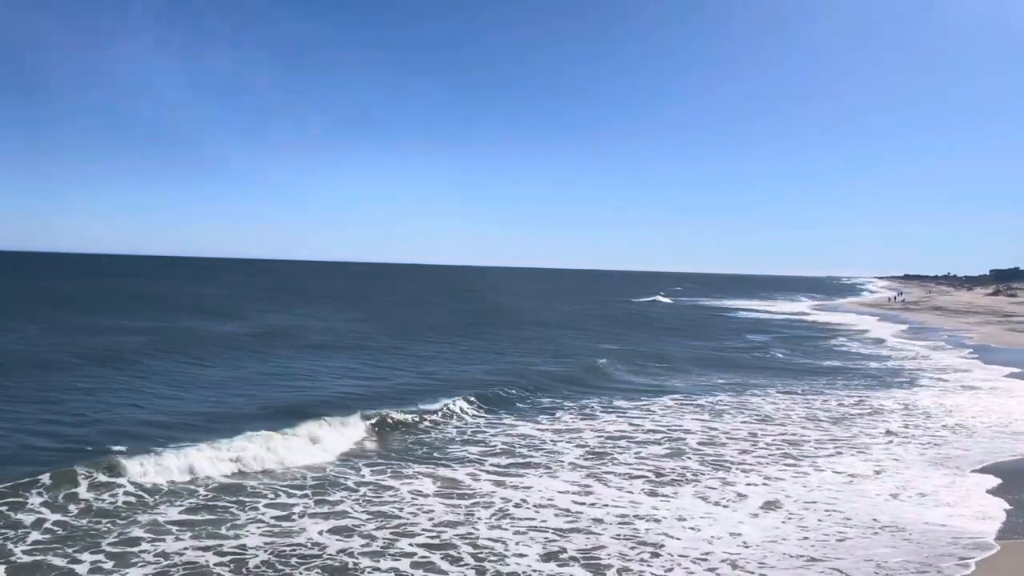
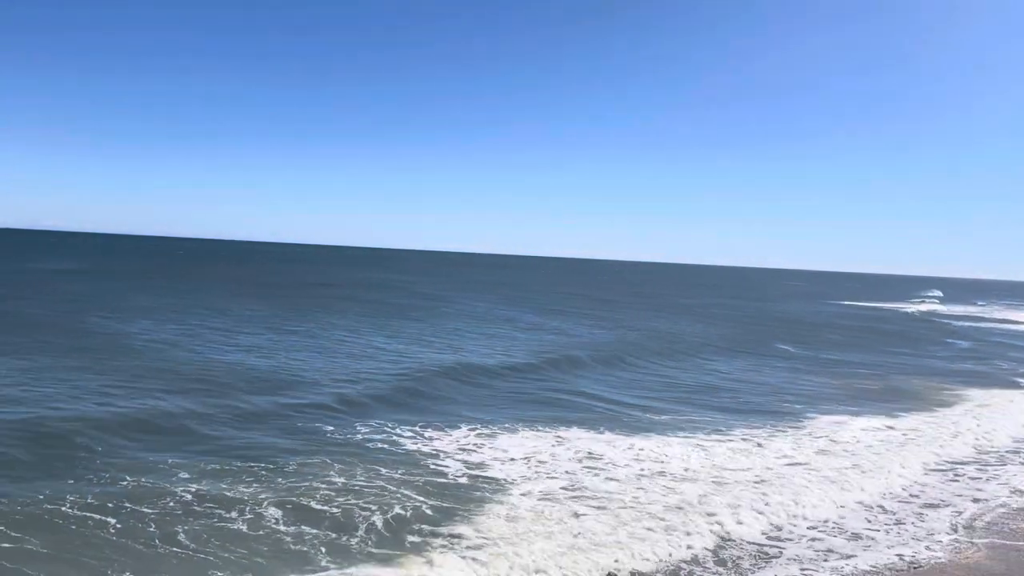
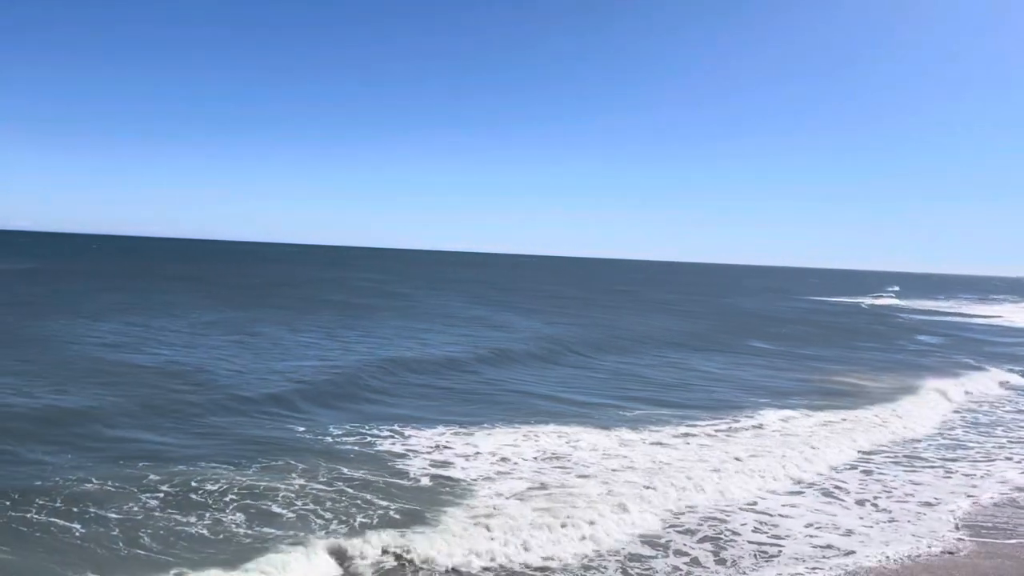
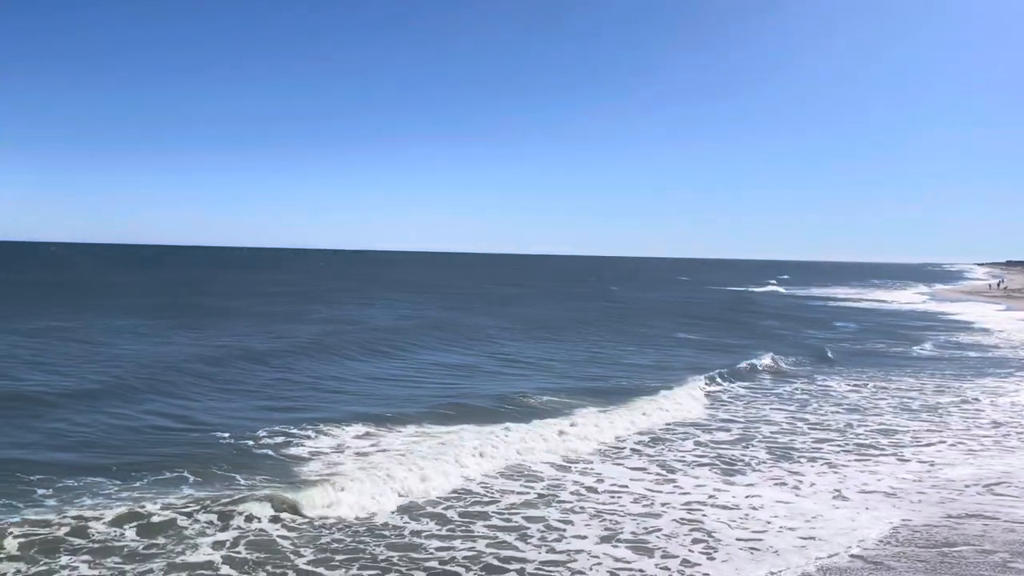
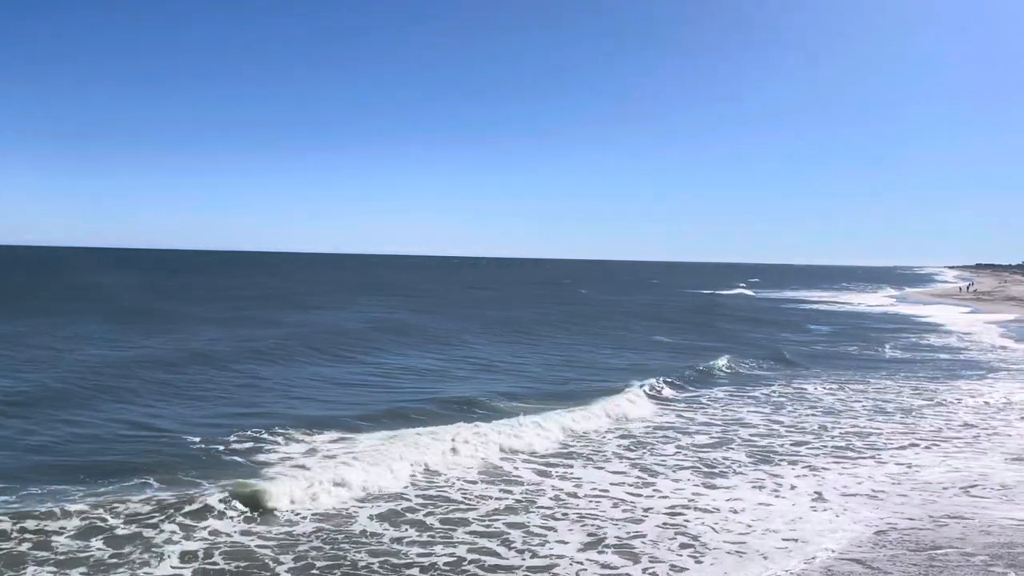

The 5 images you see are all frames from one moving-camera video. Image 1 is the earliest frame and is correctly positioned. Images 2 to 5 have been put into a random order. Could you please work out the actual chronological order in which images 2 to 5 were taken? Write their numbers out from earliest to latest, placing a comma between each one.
5, 4, 3, 2
